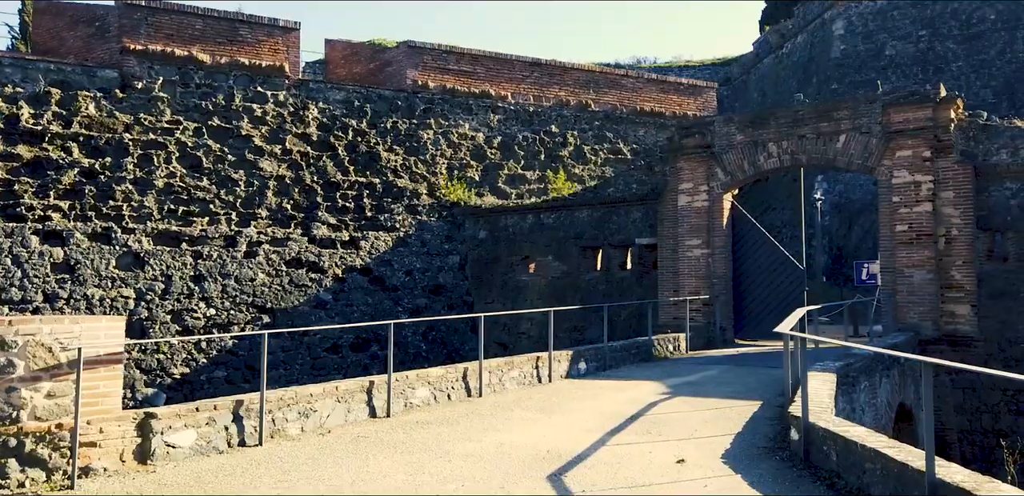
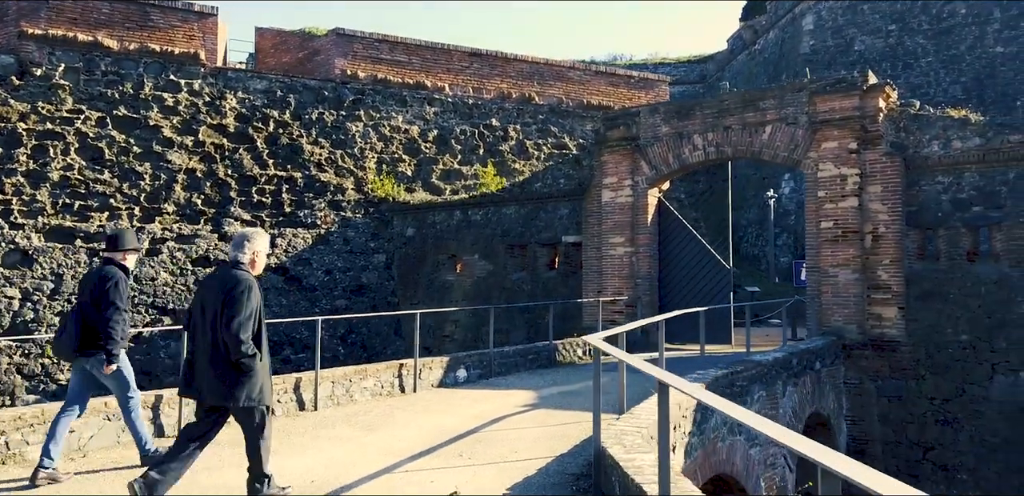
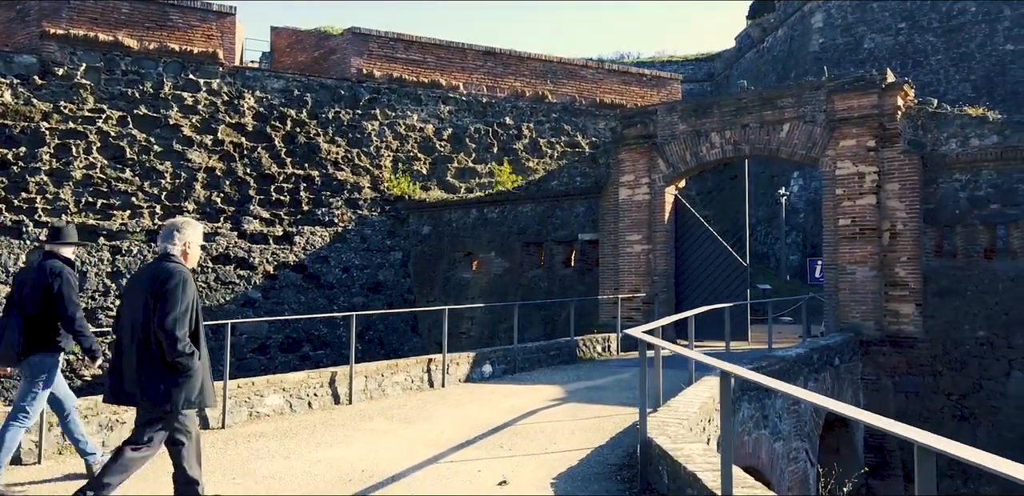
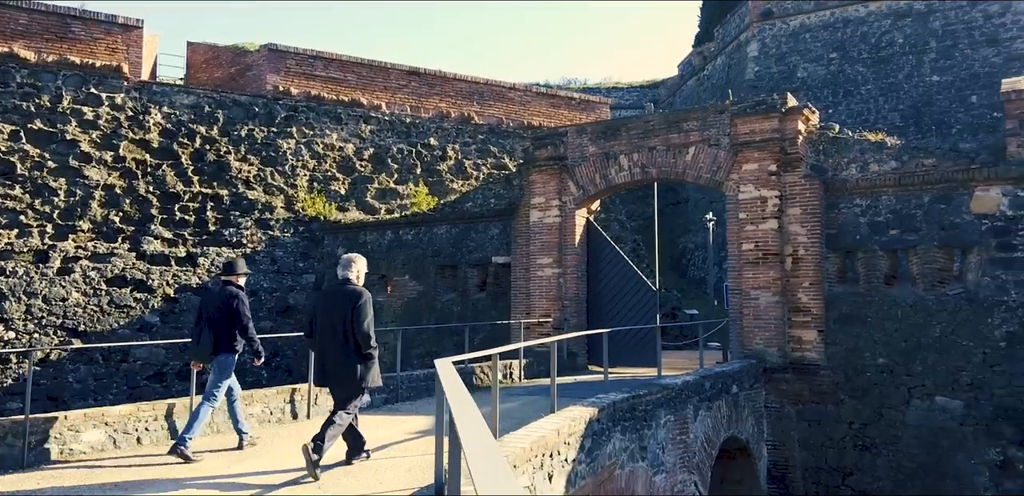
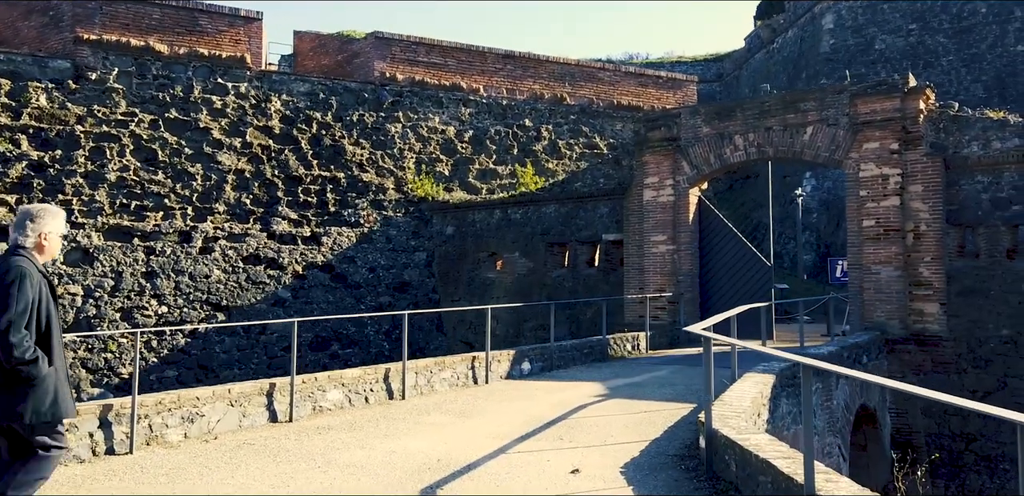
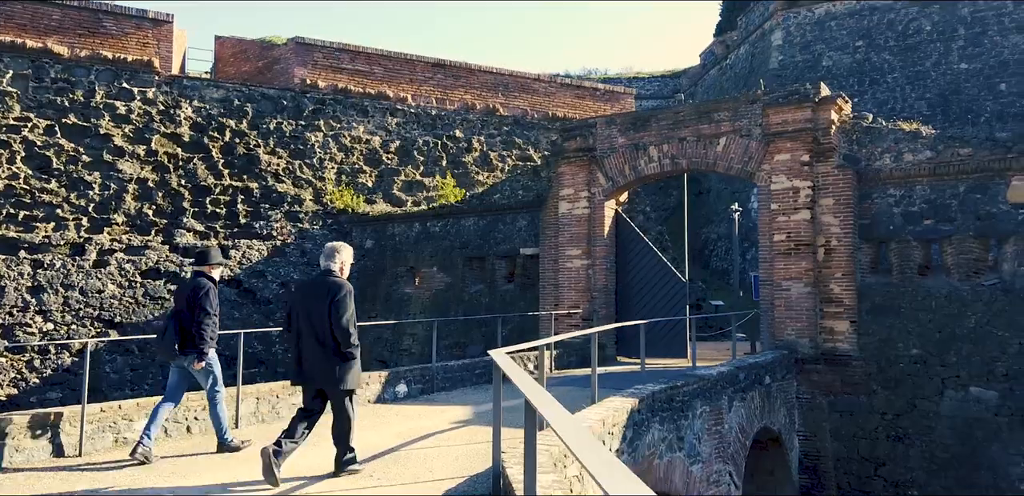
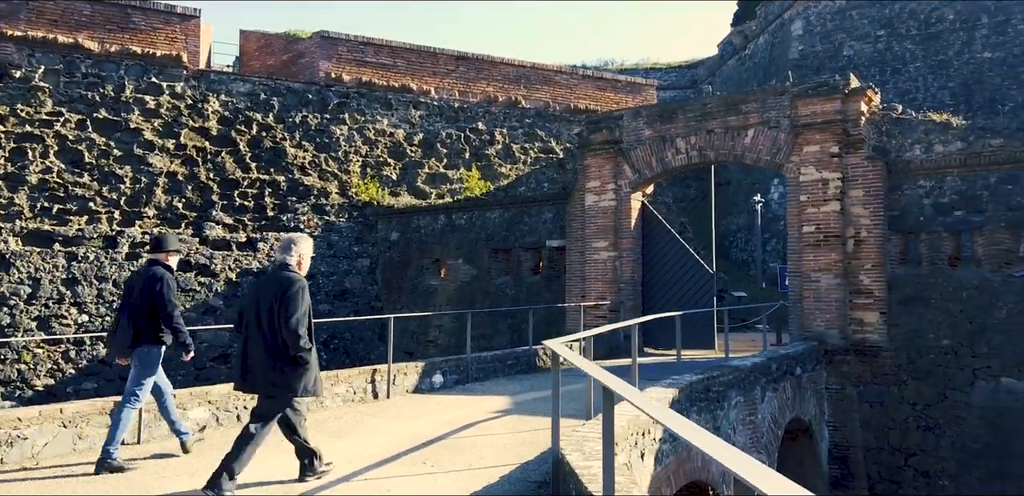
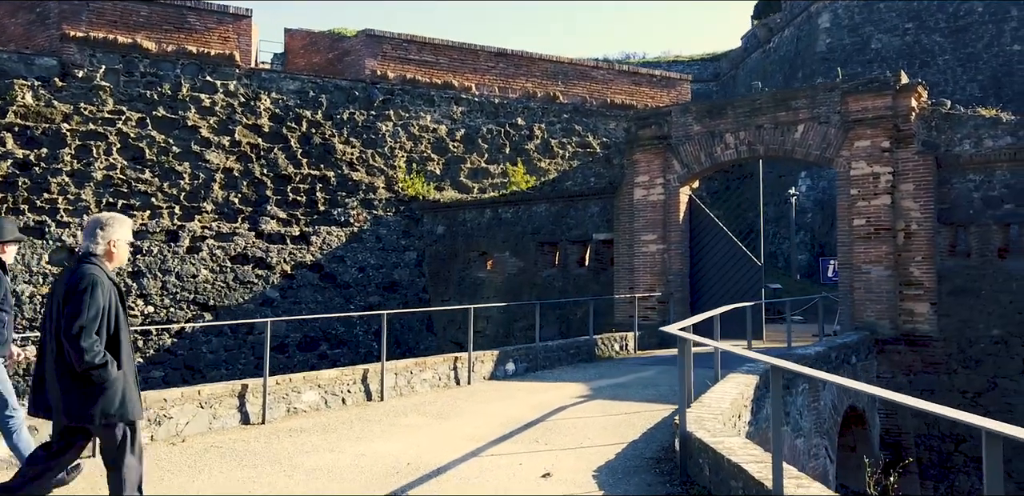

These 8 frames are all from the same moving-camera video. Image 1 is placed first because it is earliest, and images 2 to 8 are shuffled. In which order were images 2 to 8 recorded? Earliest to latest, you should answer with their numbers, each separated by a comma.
5, 8, 3, 2, 7, 6, 4
